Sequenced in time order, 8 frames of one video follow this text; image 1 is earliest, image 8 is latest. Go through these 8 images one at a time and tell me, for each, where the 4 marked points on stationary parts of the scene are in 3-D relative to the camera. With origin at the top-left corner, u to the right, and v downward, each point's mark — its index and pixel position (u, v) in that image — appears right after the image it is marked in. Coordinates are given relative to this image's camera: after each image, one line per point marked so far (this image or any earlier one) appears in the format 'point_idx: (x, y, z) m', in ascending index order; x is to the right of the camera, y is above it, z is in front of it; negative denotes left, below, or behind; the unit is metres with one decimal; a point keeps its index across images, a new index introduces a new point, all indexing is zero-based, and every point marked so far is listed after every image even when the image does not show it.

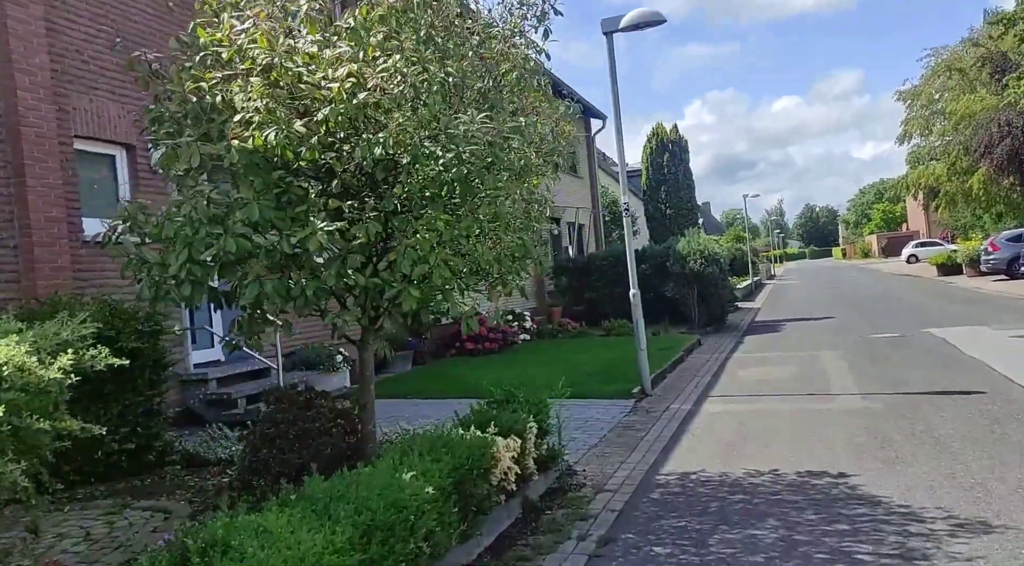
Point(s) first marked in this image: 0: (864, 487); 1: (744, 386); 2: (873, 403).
0: (+2.3, -1.4, +5.4) m
1: (+3.0, -1.3, +10.4) m
2: (+3.8, -1.3, +8.5) m
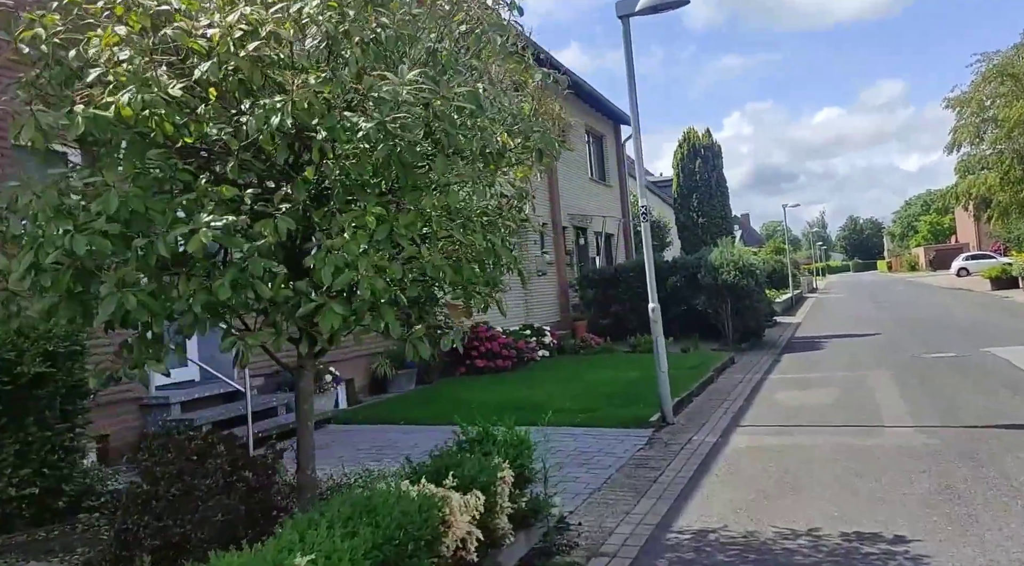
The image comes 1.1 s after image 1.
0: (+2.2, -1.4, +4.2) m
1: (+3.0, -1.5, +9.2) m
2: (+3.8, -1.4, +7.3) m
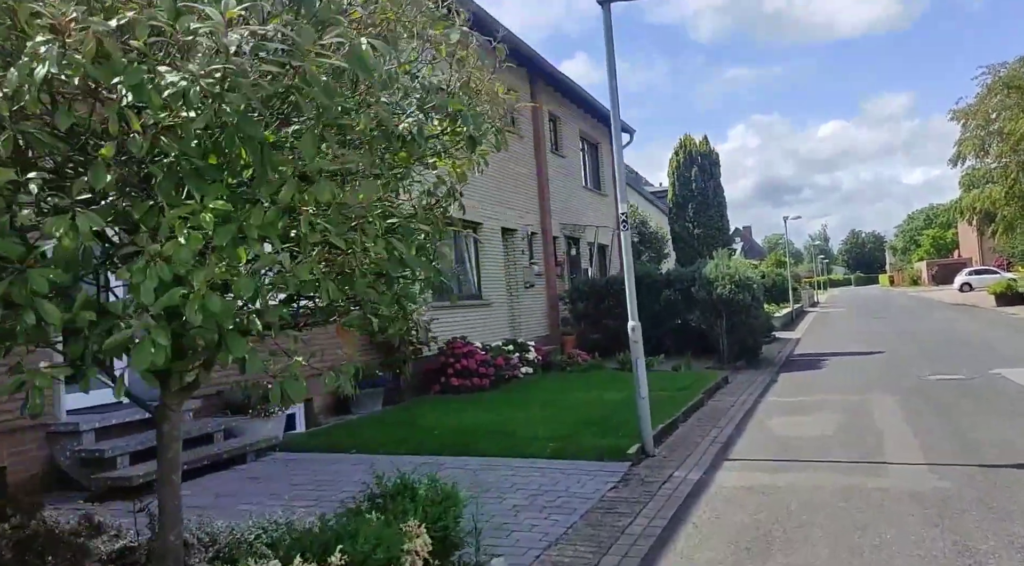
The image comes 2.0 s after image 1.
0: (+1.8, -1.5, +3.3) m
1: (+2.7, -1.7, +8.3) m
2: (+3.4, -1.6, +6.4) m
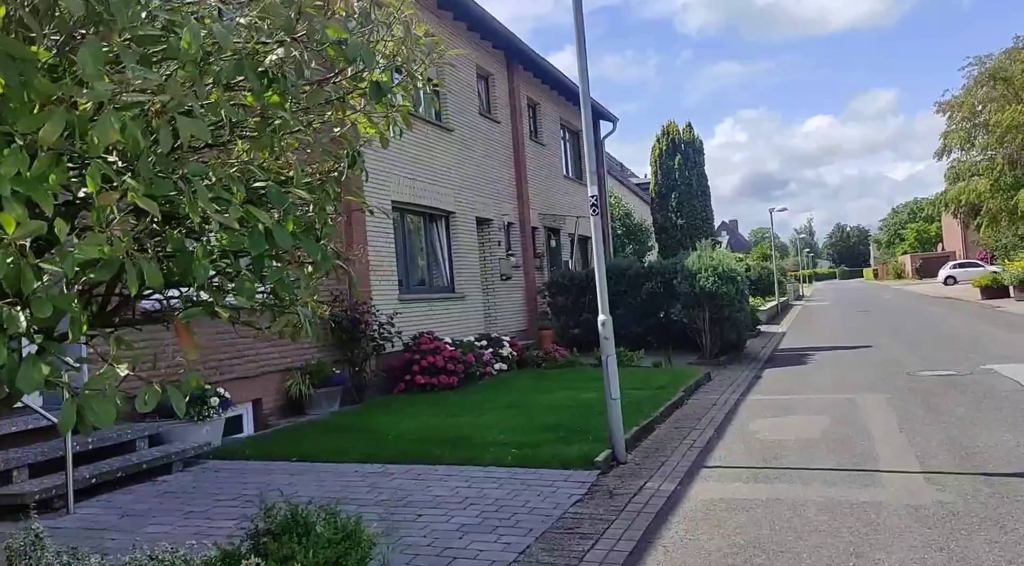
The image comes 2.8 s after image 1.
0: (+1.5, -1.5, +2.6) m
1: (+2.3, -1.6, +7.6) m
2: (+3.1, -1.5, +5.7) m
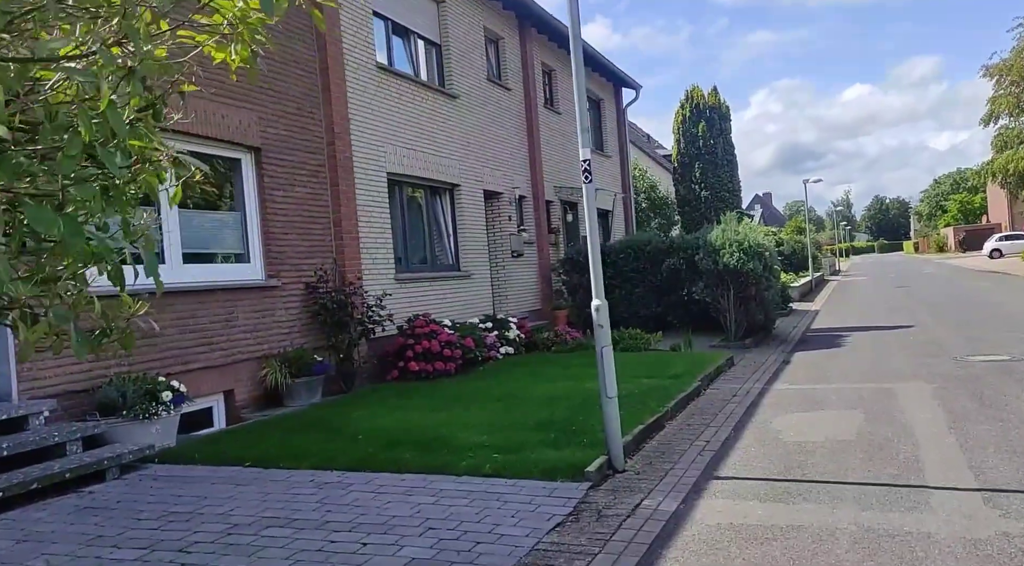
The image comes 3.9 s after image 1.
0: (+1.2, -1.5, +1.6) m
1: (+2.2, -1.4, +6.6) m
2: (+2.8, -1.4, +4.6) m
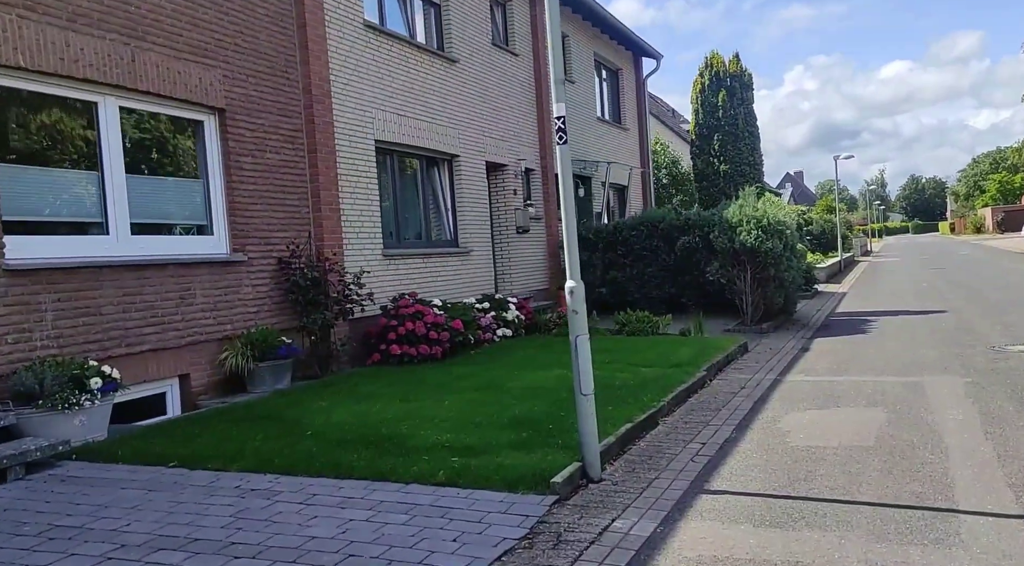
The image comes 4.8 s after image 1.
0: (+0.7, -1.5, +0.7) m
1: (+1.9, -1.3, +5.7) m
2: (+2.5, -1.3, +3.7) m
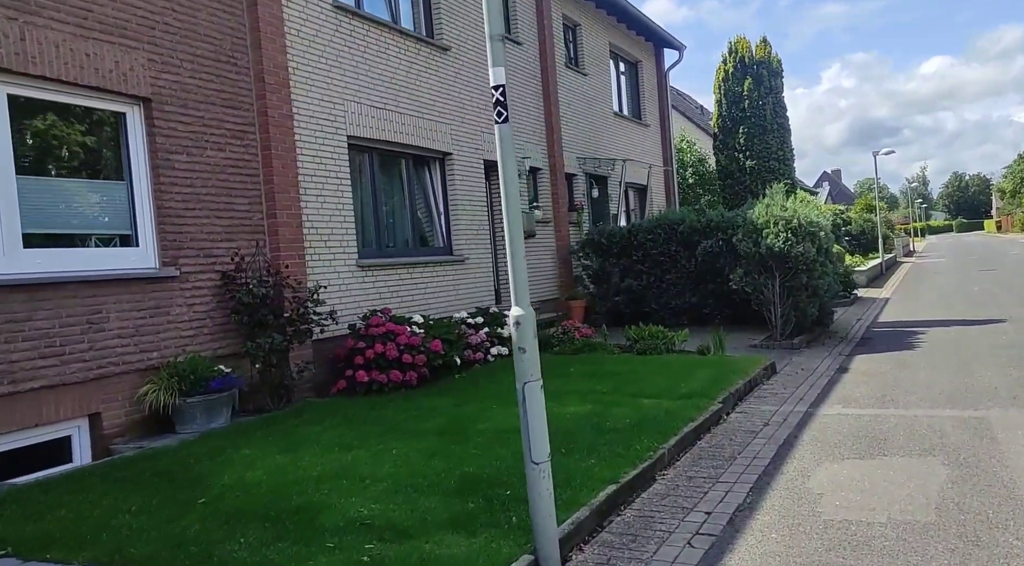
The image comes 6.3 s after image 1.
0: (+0.2, -1.6, -0.7) m
1: (+1.6, -1.4, +4.2) m
2: (+2.1, -1.4, +2.2) m
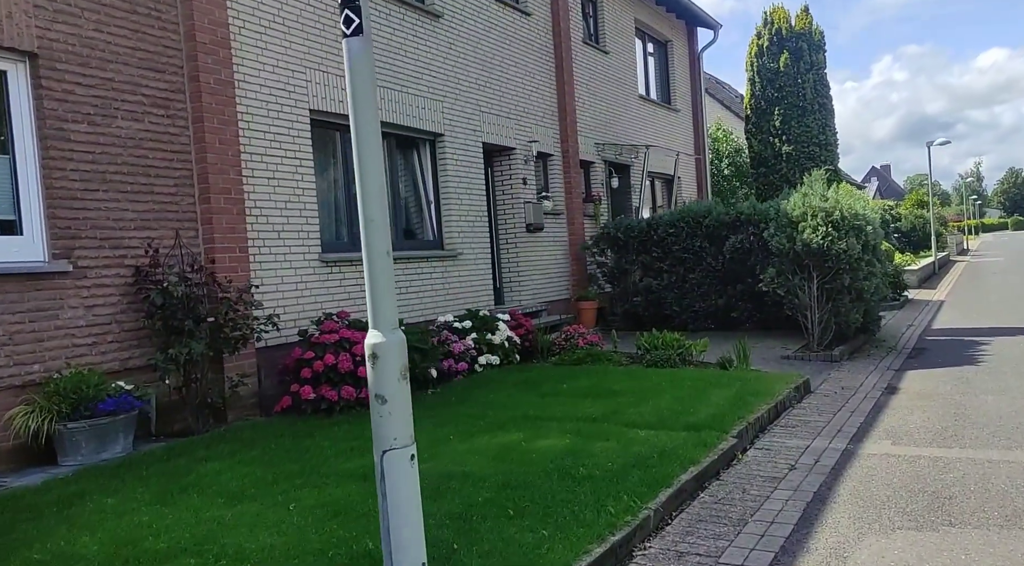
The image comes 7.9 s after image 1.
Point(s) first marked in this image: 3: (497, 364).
0: (-0.5, -1.7, -2.2) m
1: (+1.1, -1.5, +2.7) m
2: (+1.5, -1.5, +0.6) m
3: (-0.2, -0.9, +9.6) m
